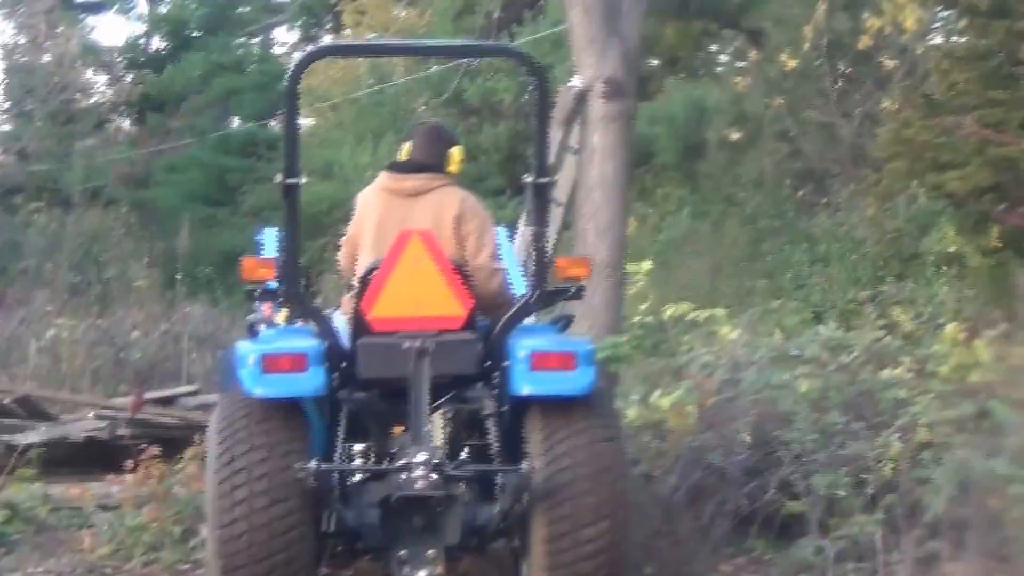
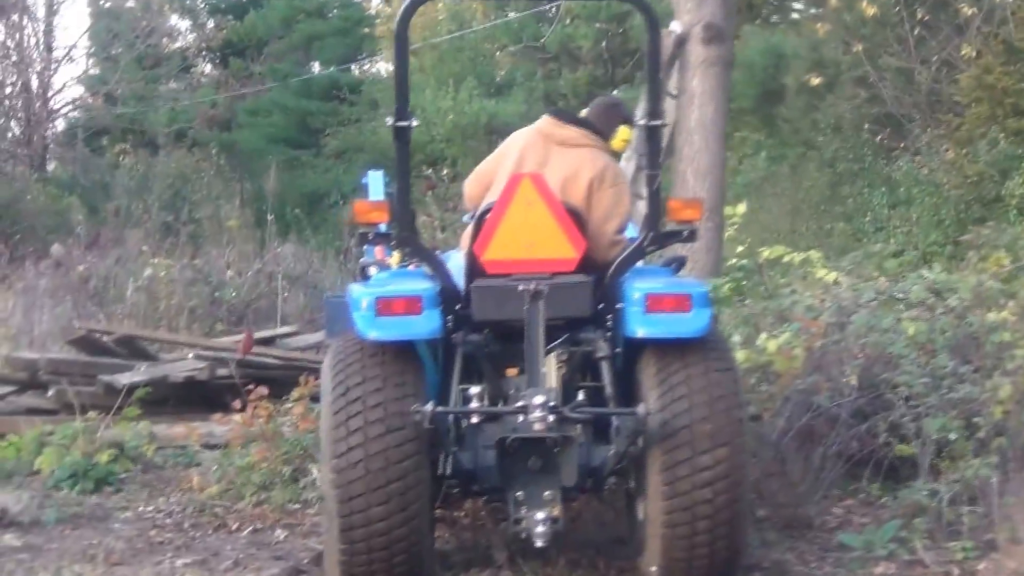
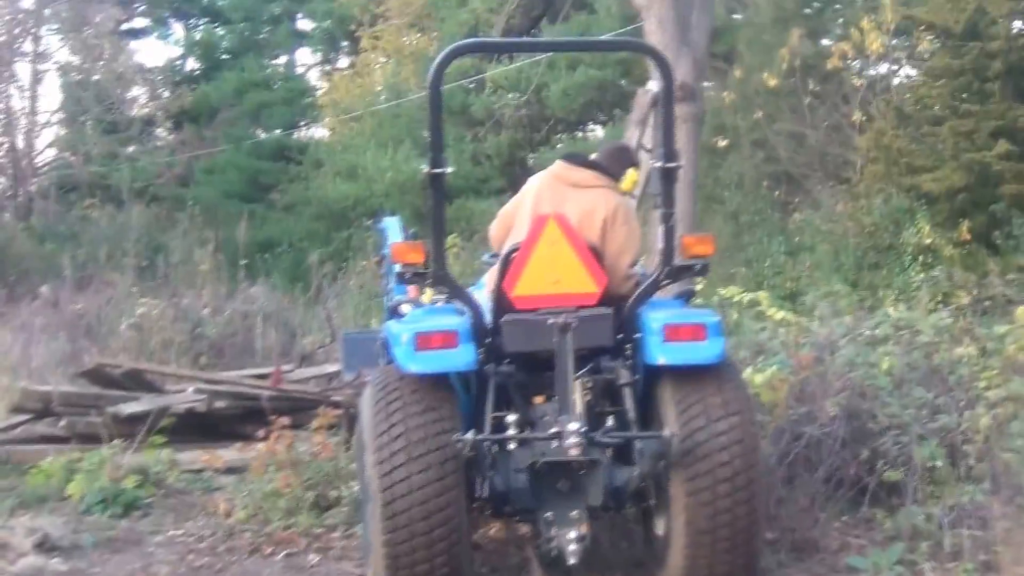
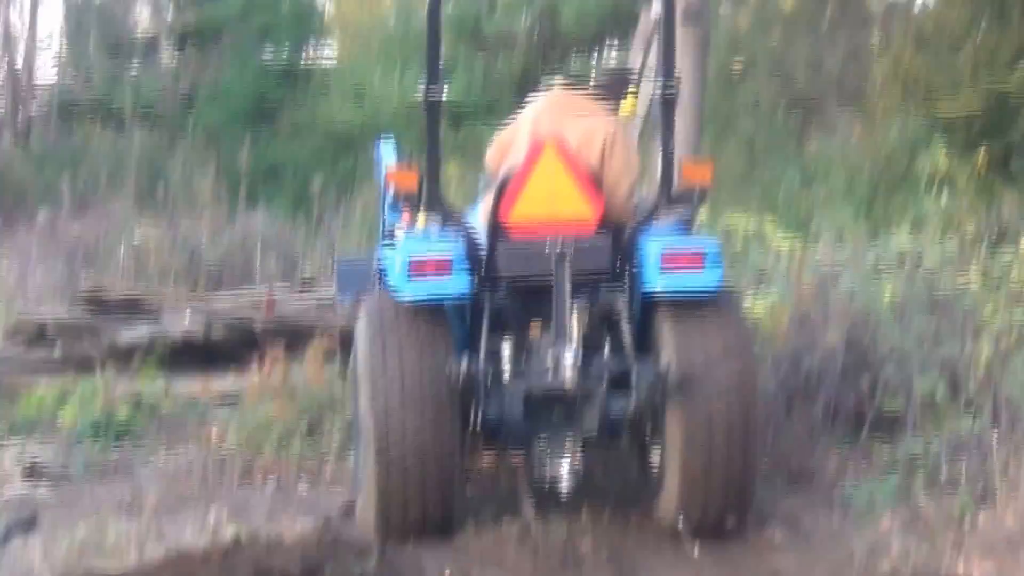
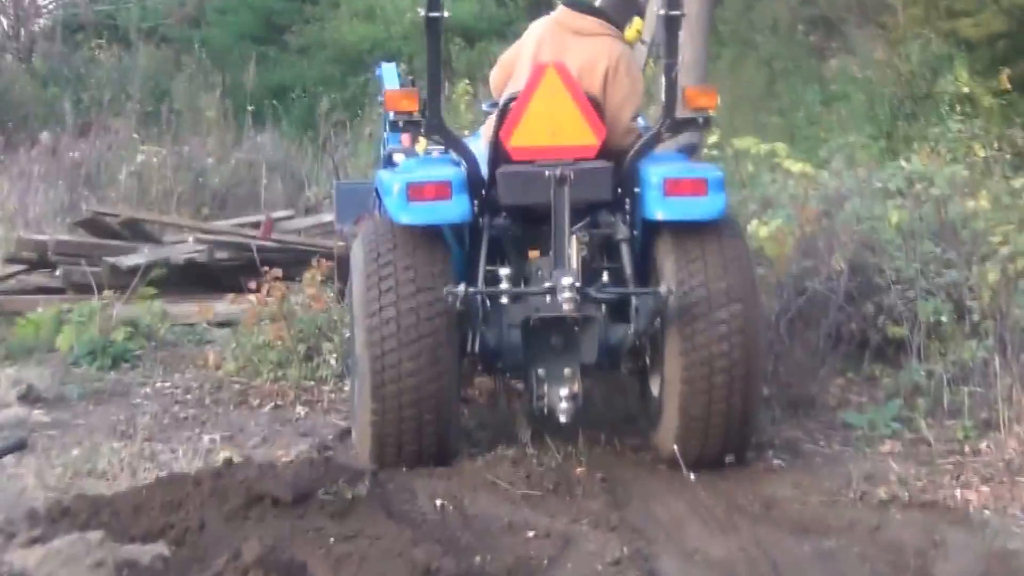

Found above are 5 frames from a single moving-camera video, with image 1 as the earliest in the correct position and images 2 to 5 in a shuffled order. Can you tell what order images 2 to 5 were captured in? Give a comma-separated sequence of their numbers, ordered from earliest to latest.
2, 5, 4, 3
